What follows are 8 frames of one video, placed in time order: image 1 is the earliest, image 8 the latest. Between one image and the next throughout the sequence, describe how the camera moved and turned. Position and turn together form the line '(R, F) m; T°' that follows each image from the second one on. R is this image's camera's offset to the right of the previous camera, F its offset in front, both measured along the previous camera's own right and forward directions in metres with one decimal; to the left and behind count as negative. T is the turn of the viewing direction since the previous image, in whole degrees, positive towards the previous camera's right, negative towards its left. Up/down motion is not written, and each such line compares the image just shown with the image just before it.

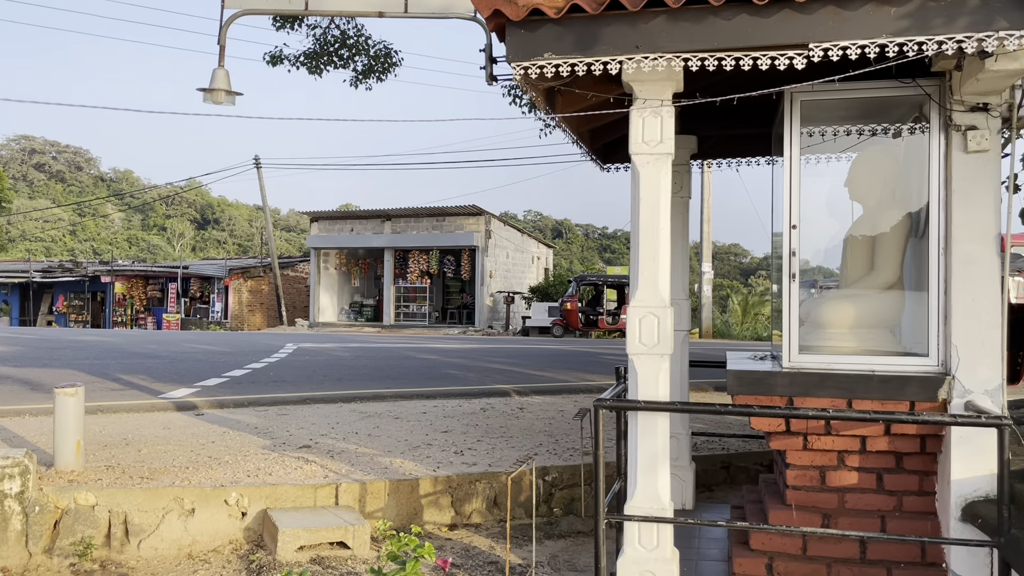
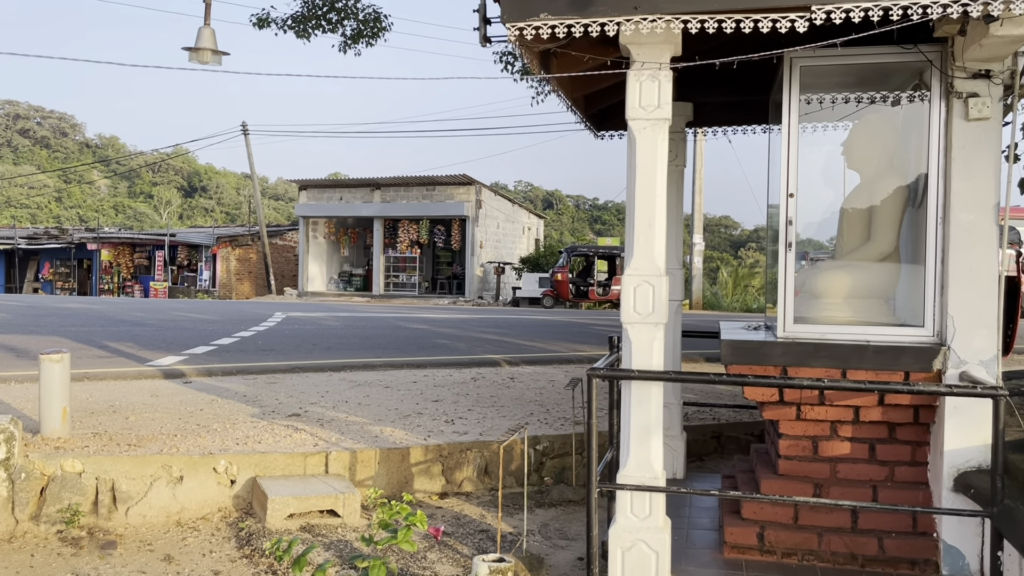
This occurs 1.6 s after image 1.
(0.0, +0.1) m; +1°
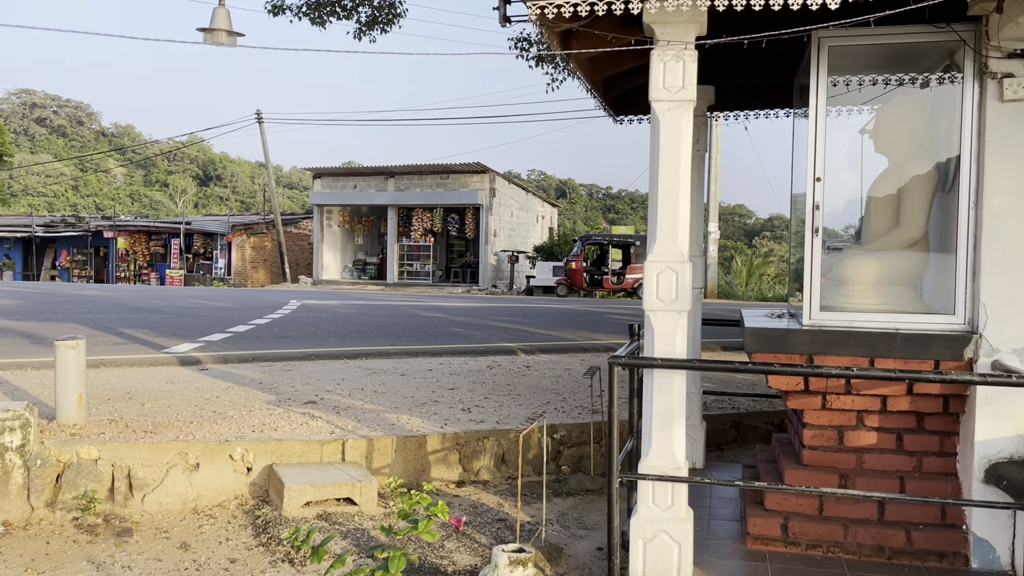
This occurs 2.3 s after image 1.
(0.0, +0.1) m; -1°
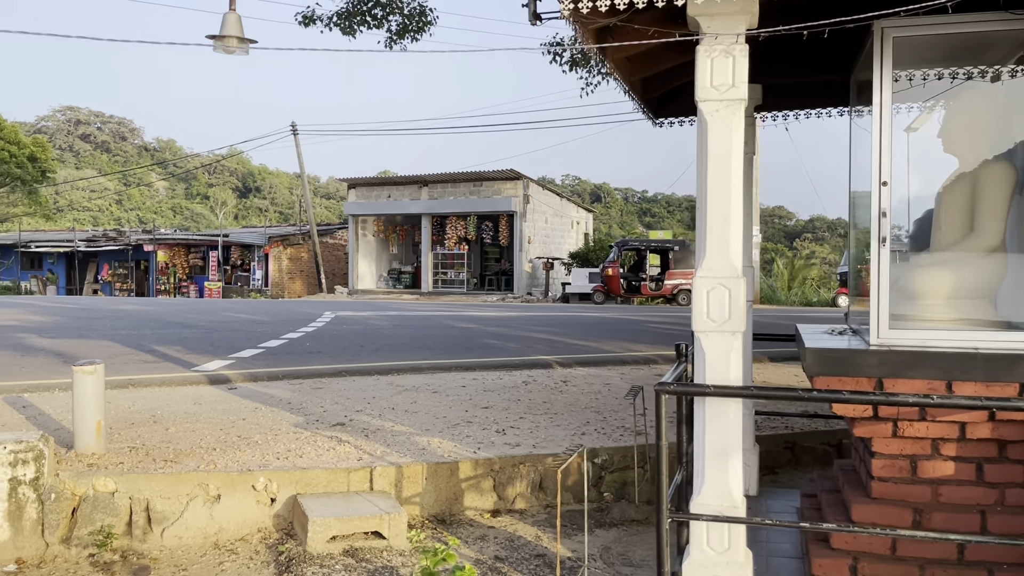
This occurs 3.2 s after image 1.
(0.0, +0.3) m; -2°
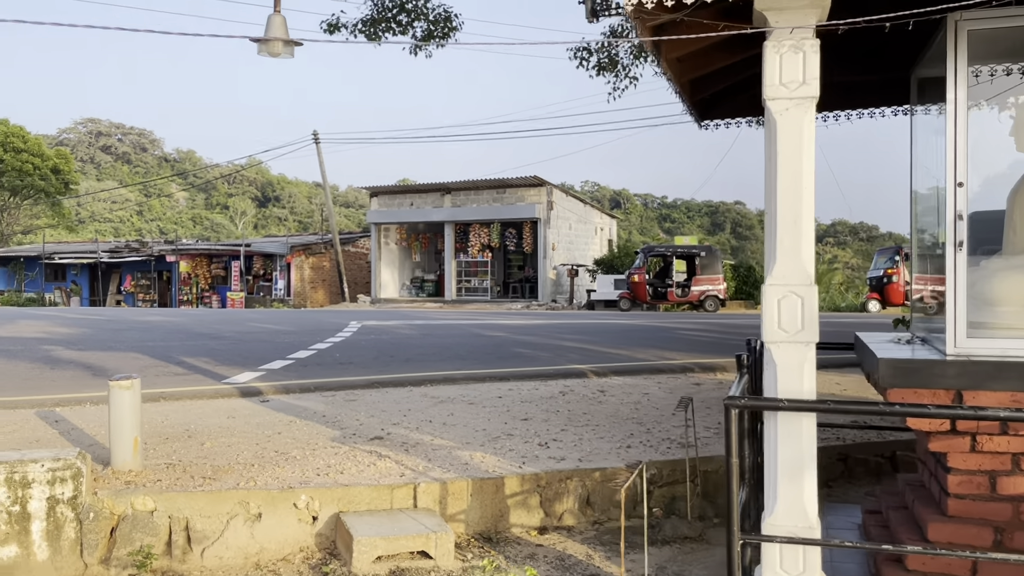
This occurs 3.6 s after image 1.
(-0.2, +0.2) m; -1°
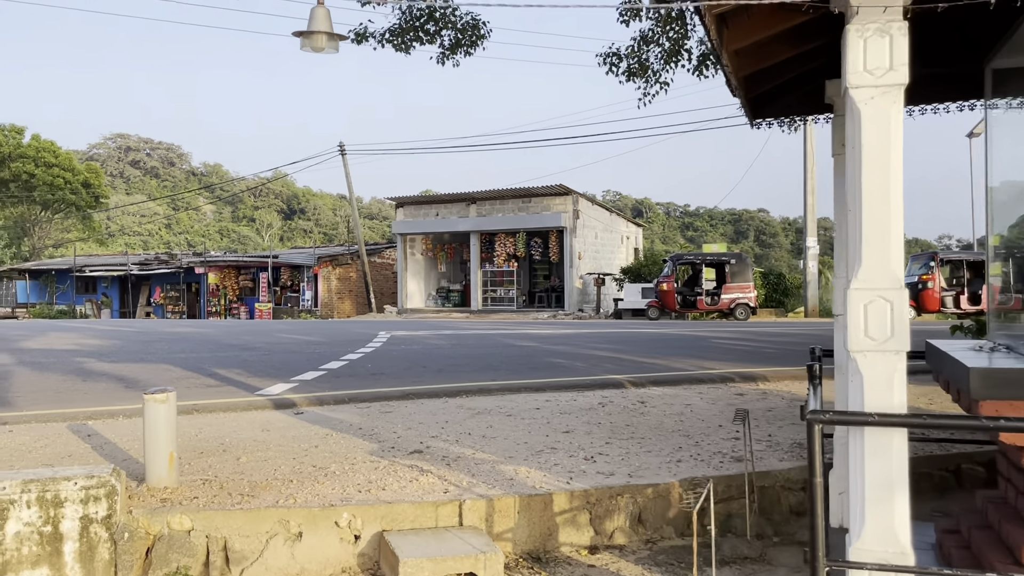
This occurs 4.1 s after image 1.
(-0.1, +0.2) m; -2°
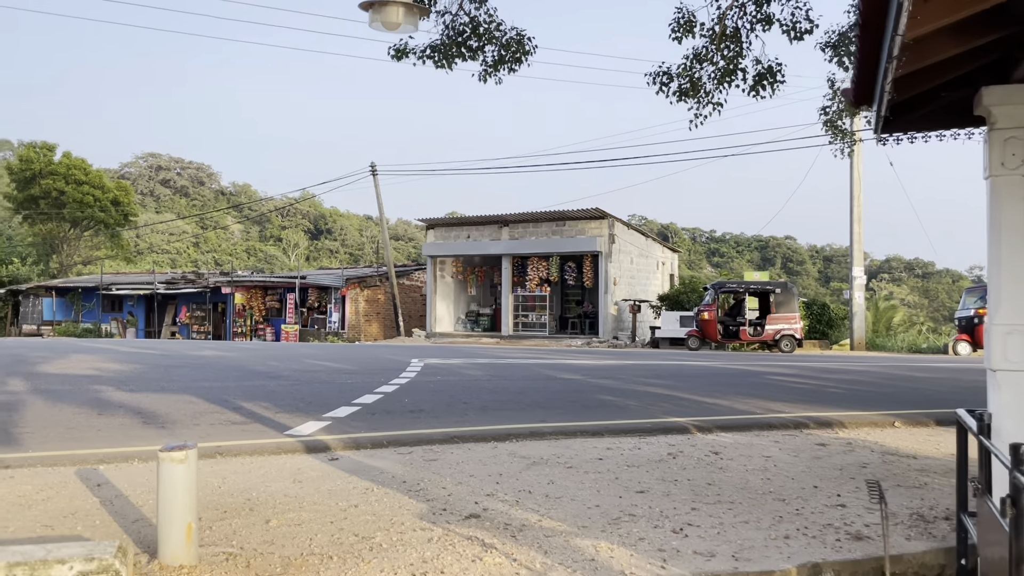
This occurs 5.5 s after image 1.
(-0.3, +0.8) m; -2°
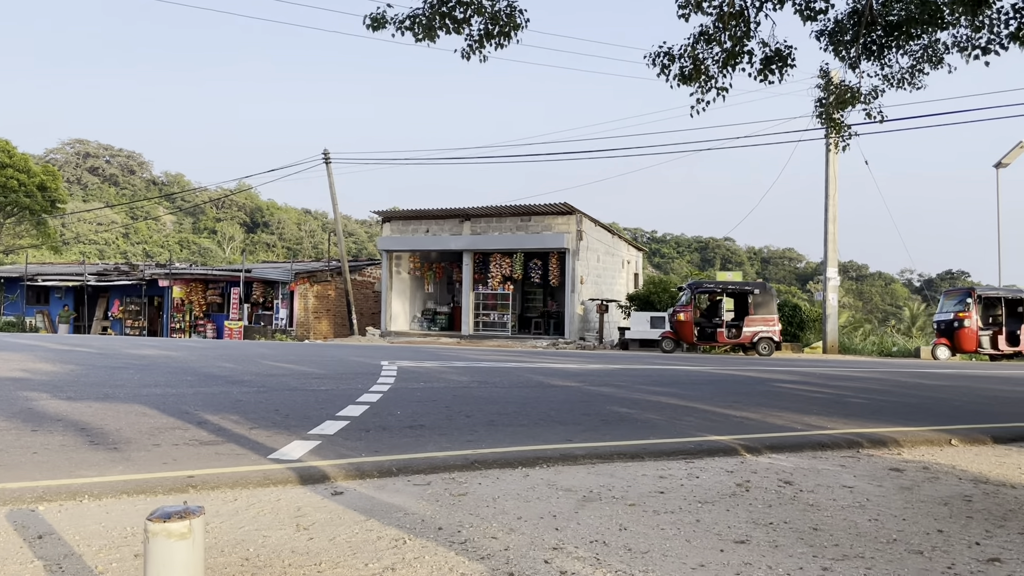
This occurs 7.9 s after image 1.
(-0.7, +1.3) m; +4°
